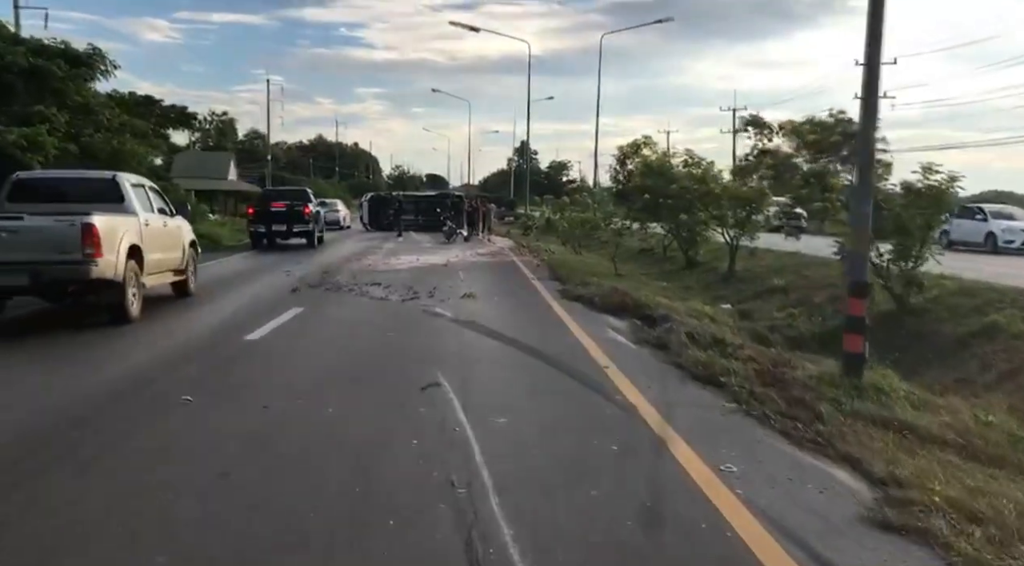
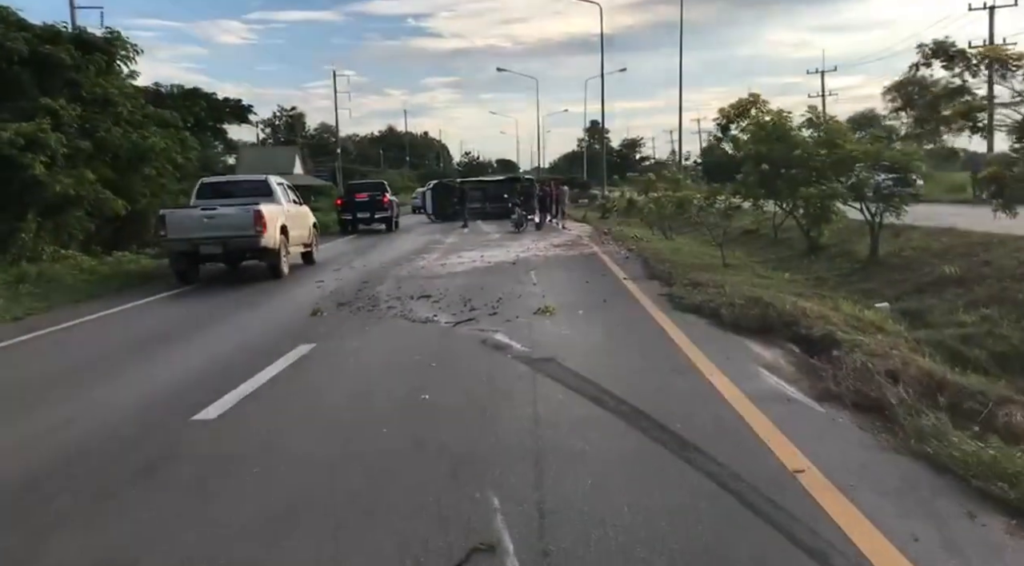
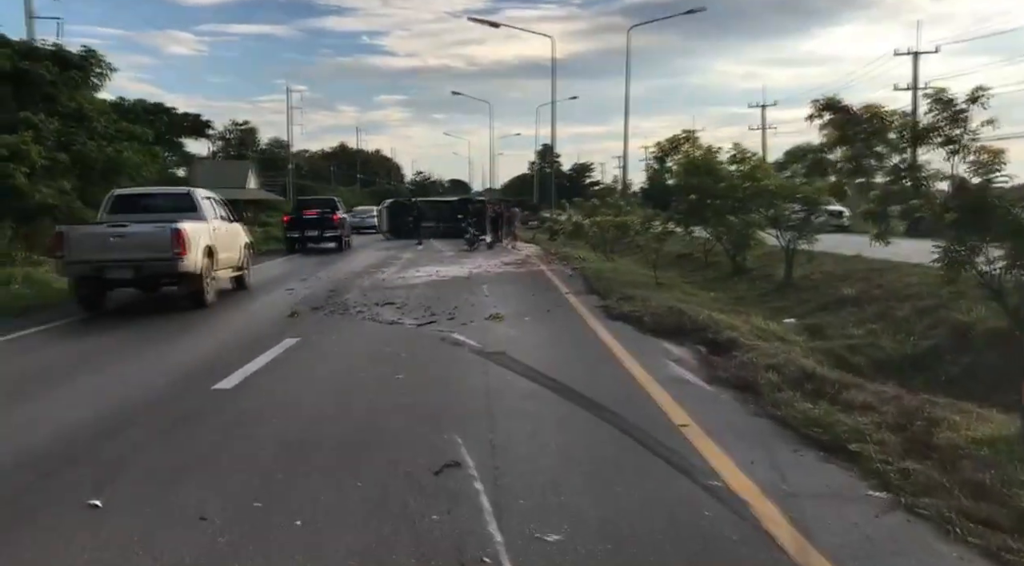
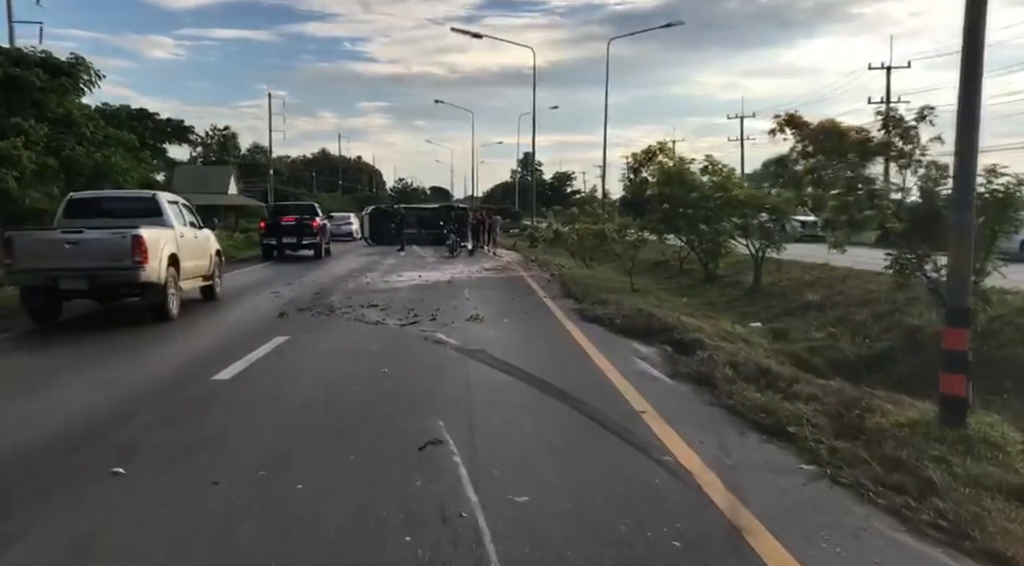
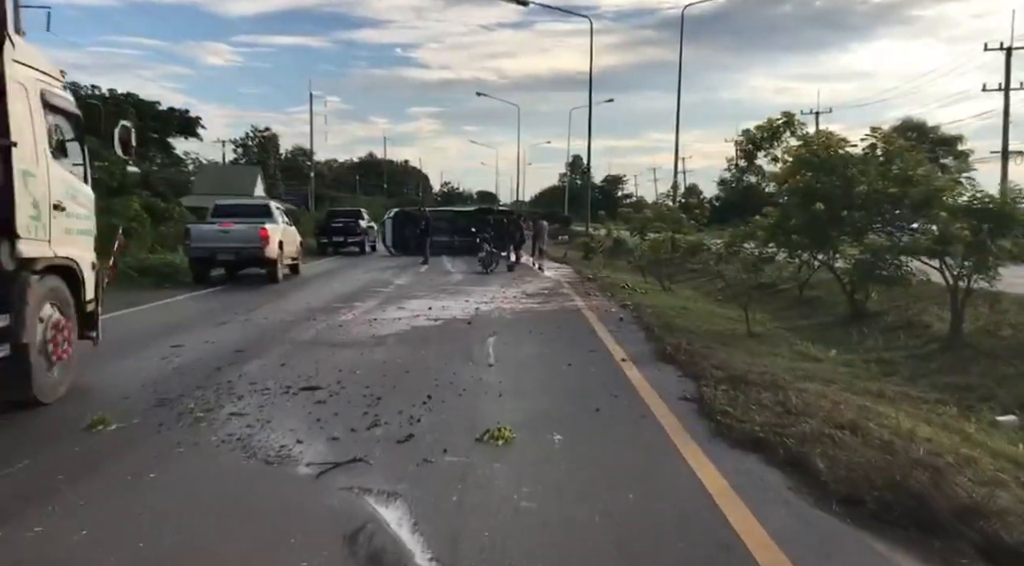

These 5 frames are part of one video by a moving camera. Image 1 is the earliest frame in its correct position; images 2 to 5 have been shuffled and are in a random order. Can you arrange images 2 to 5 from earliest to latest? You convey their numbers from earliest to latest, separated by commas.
4, 3, 2, 5
